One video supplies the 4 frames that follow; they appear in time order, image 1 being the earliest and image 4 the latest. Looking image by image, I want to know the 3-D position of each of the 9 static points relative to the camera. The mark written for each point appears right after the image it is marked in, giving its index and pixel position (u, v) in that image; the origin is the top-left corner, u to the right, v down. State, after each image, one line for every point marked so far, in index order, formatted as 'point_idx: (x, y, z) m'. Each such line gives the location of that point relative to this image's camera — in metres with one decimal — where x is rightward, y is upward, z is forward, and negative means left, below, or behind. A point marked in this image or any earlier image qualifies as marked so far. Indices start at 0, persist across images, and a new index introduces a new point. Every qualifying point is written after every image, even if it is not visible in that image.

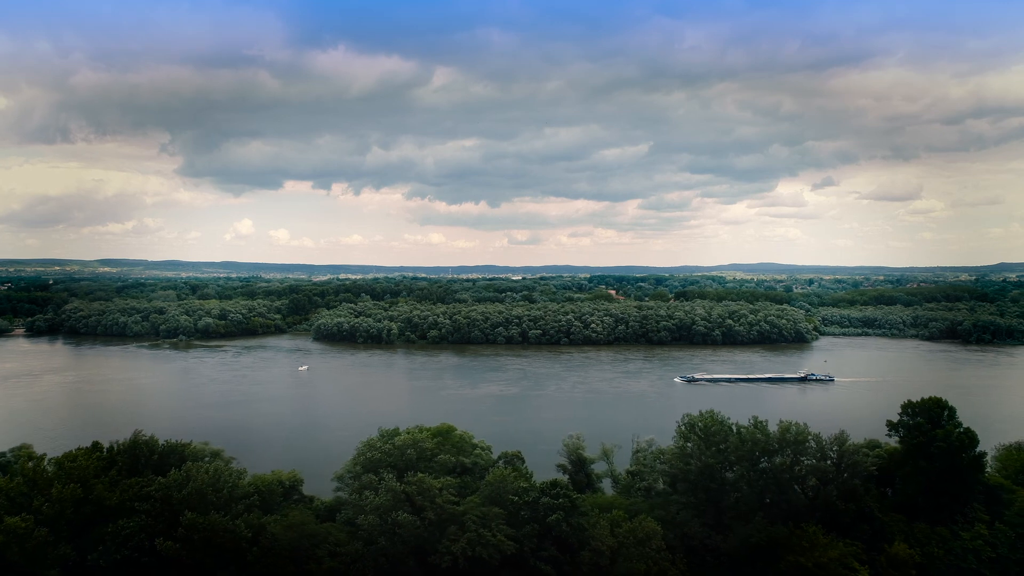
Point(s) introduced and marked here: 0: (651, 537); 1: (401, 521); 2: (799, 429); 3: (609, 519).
0: (+2.1, -3.7, +10.5) m
1: (-1.5, -3.2, +9.9) m
2: (+4.8, -2.4, +12.2) m
3: (+1.5, -3.6, +11.0) m
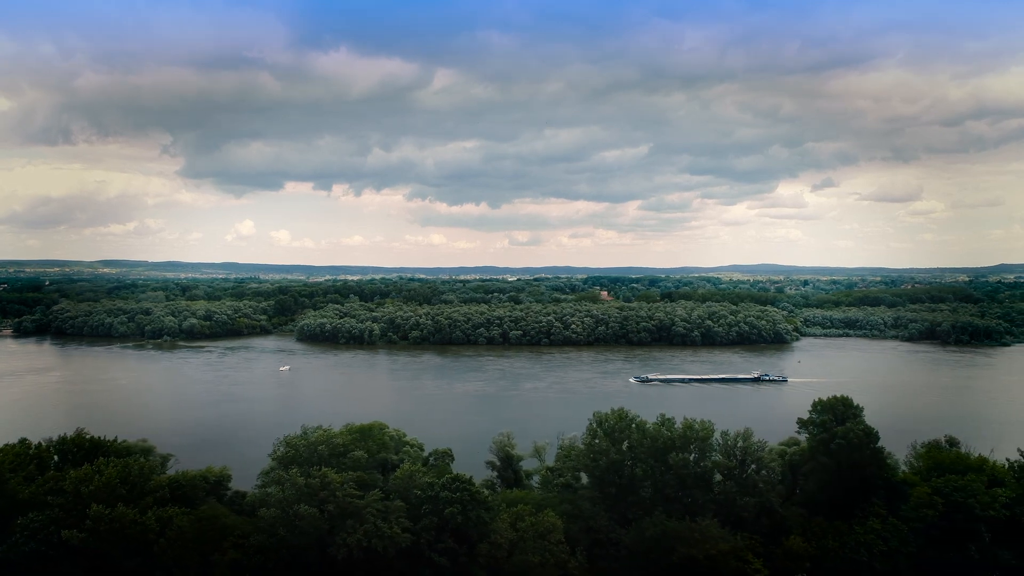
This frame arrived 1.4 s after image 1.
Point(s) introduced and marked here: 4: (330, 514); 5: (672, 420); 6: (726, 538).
0: (+0.6, -3.7, +10.9) m
1: (-3.0, -3.2, +10.2) m
2: (+3.4, -2.4, +12.6) m
3: (0.0, -3.6, +11.3) m
4: (-2.6, -3.3, +10.4) m
5: (+2.9, -2.4, +12.7) m
6: (+3.3, -3.8, +11.0) m
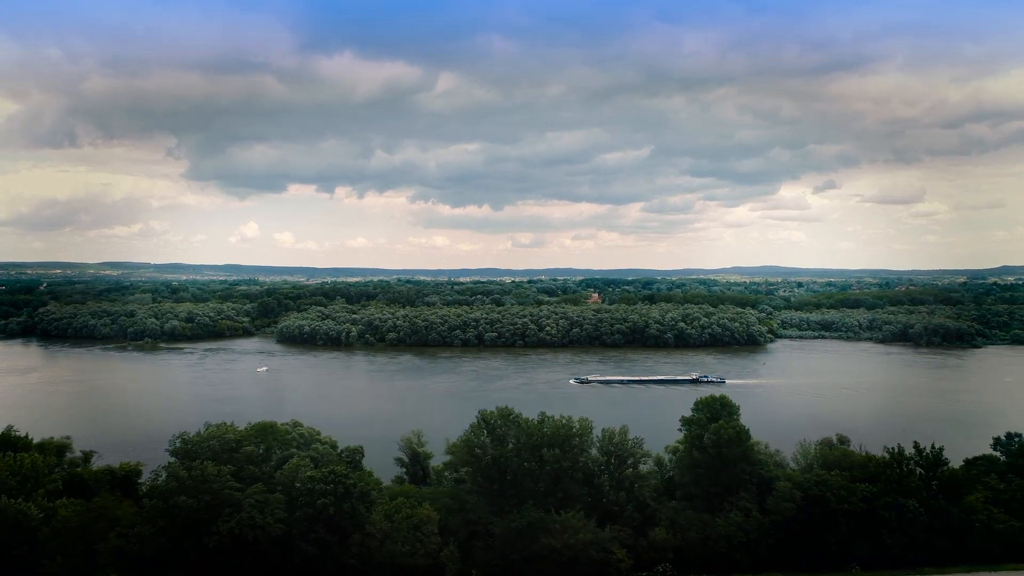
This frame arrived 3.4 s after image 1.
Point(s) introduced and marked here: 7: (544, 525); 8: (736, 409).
0: (-1.5, -3.8, +11.5) m
1: (-5.1, -3.3, +10.9) m
2: (+1.3, -2.5, +13.2) m
3: (-2.0, -3.7, +12.0) m
4: (-4.7, -3.3, +11.0) m
5: (+0.8, -2.4, +13.3) m
6: (+1.2, -3.9, +11.6) m
7: (+0.5, -3.8, +11.6) m
8: (+4.2, -2.3, +13.5) m
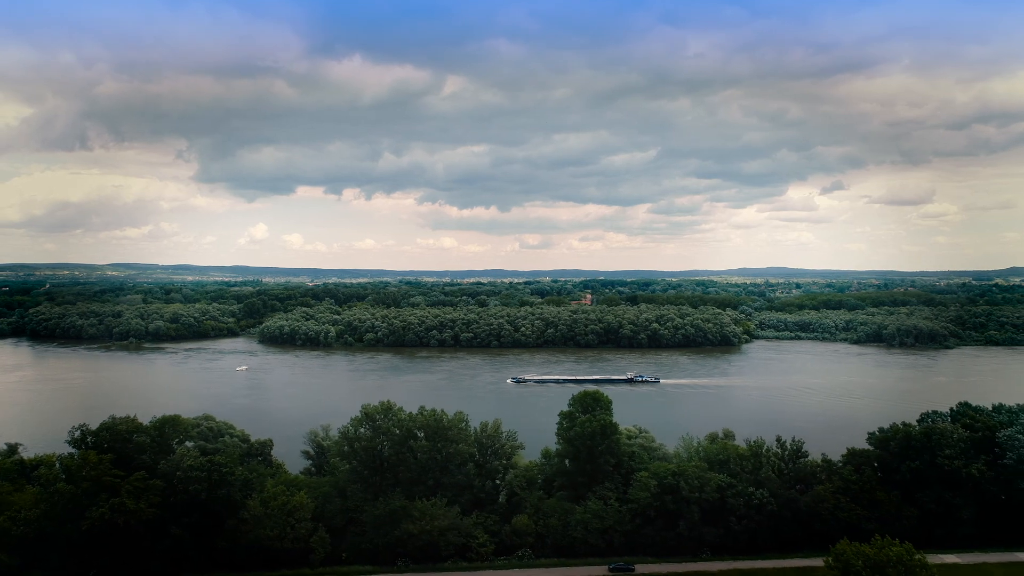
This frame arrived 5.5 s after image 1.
0: (-3.8, -3.8, +12.3) m
1: (-7.4, -3.3, +11.7) m
2: (-1.0, -2.5, +13.9) m
3: (-4.4, -3.7, +12.7) m
4: (-7.0, -3.4, +11.8) m
5: (-1.5, -2.4, +14.1) m
6: (-1.1, -3.9, +12.3) m
7: (-1.8, -3.8, +12.3) m
8: (+1.9, -2.3, +14.2) m
